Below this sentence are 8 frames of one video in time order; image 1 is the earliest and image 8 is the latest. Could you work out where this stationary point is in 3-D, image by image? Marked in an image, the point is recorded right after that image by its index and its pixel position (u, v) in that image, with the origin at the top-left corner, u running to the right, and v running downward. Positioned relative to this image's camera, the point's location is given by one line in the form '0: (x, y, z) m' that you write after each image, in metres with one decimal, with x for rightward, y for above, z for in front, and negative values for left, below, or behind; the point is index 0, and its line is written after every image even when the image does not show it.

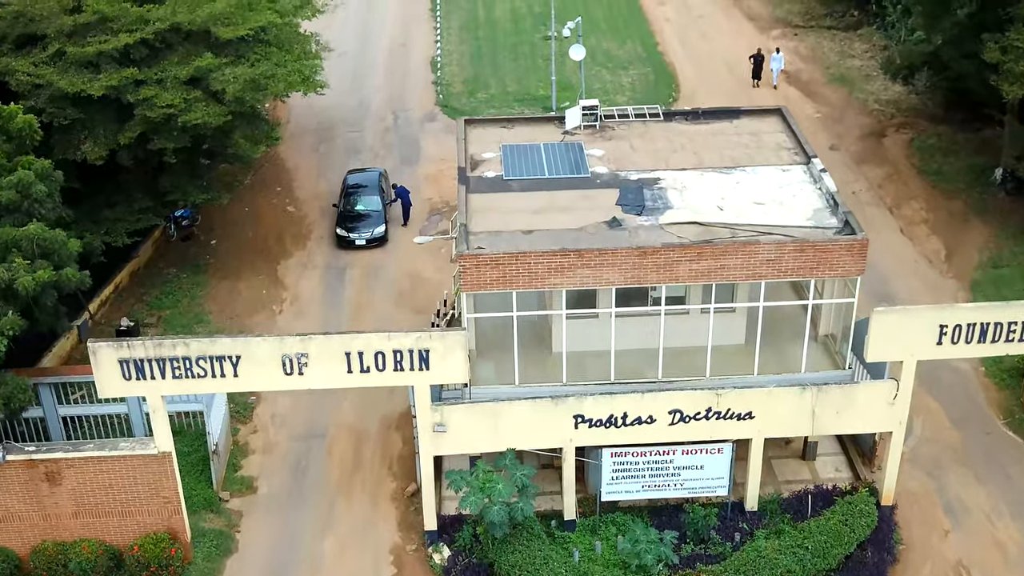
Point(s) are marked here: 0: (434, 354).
0: (-1.0, -0.8, +15.9) m
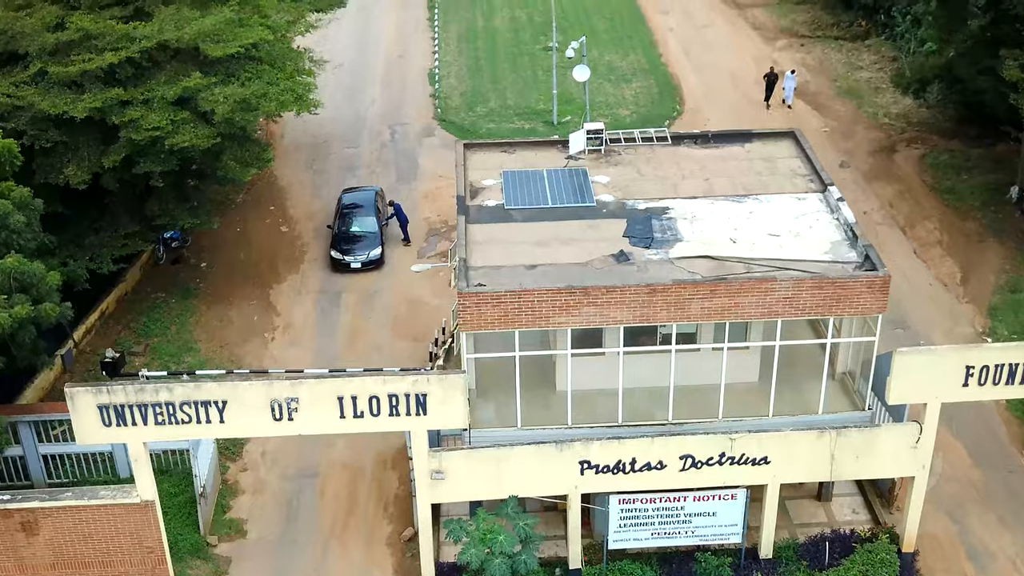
0: (-0.9, -1.3, +15.1) m
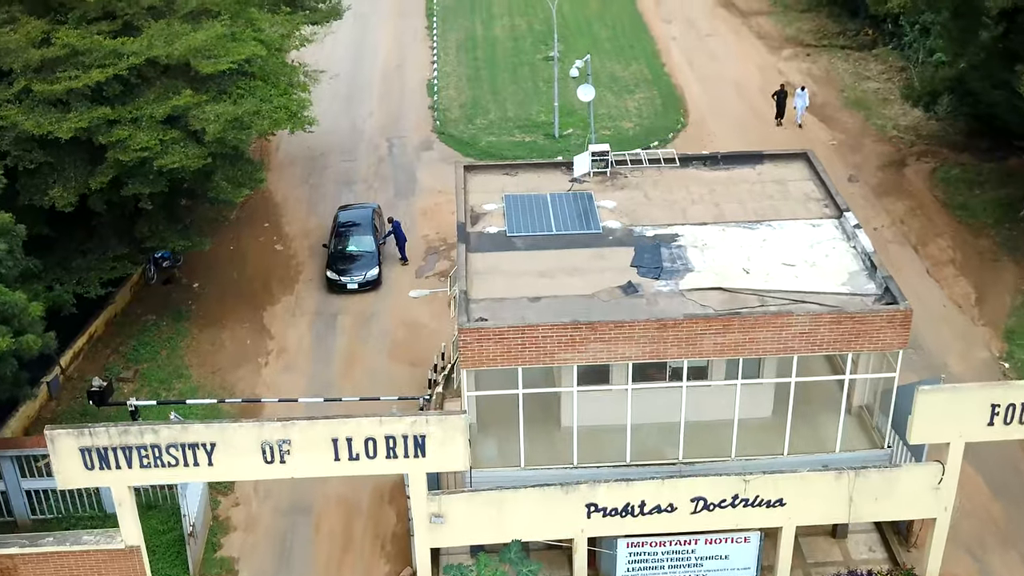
0: (-0.9, -1.7, +14.3) m
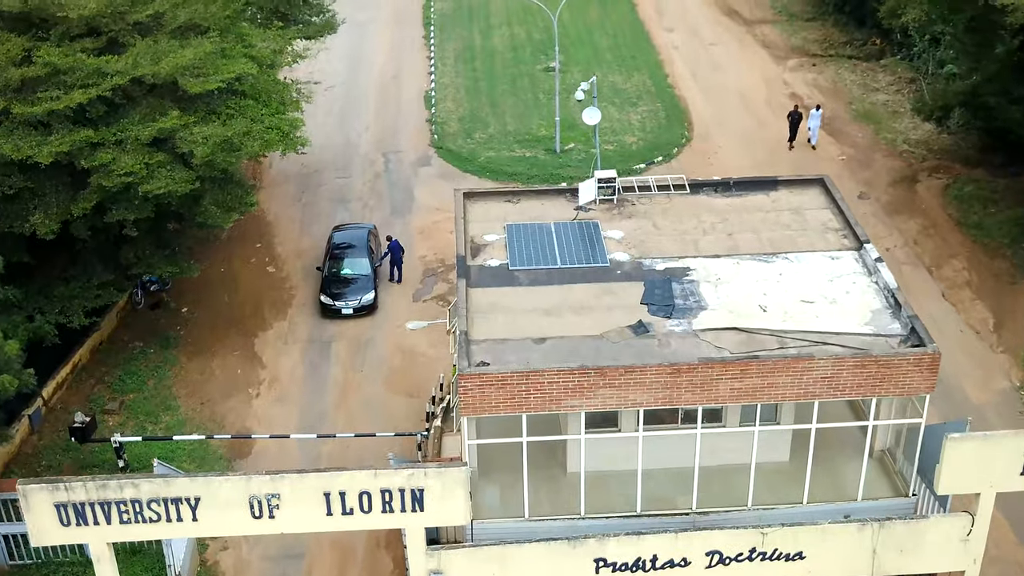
0: (-0.9, -2.2, +13.4) m
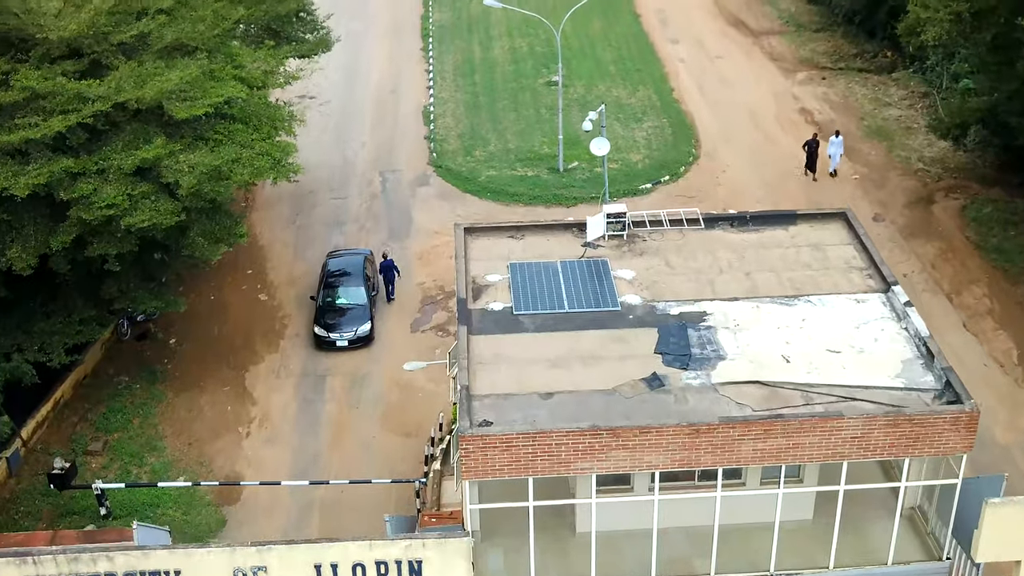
0: (-0.8, -2.7, +12.4) m
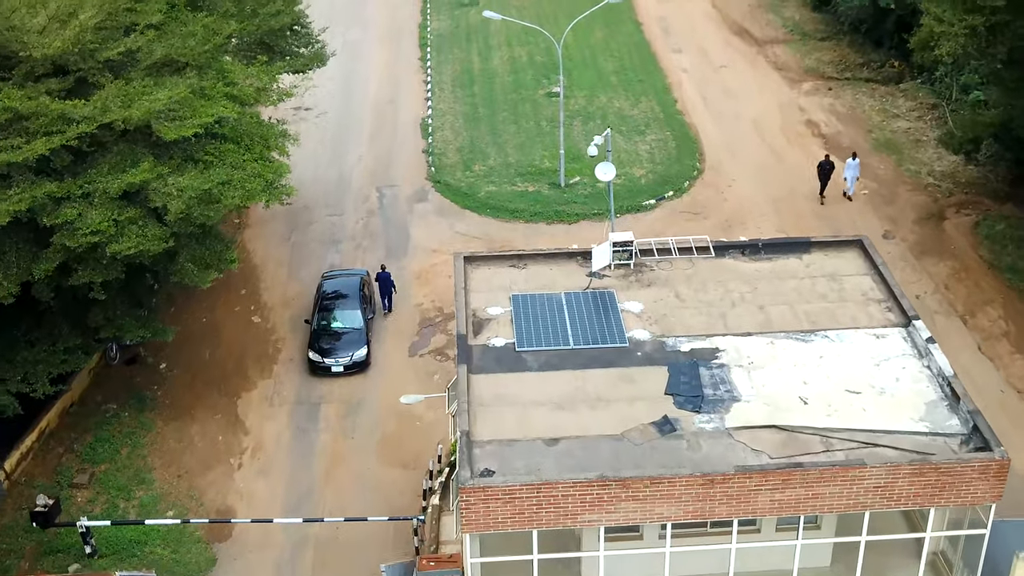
0: (-0.8, -3.1, +11.7) m
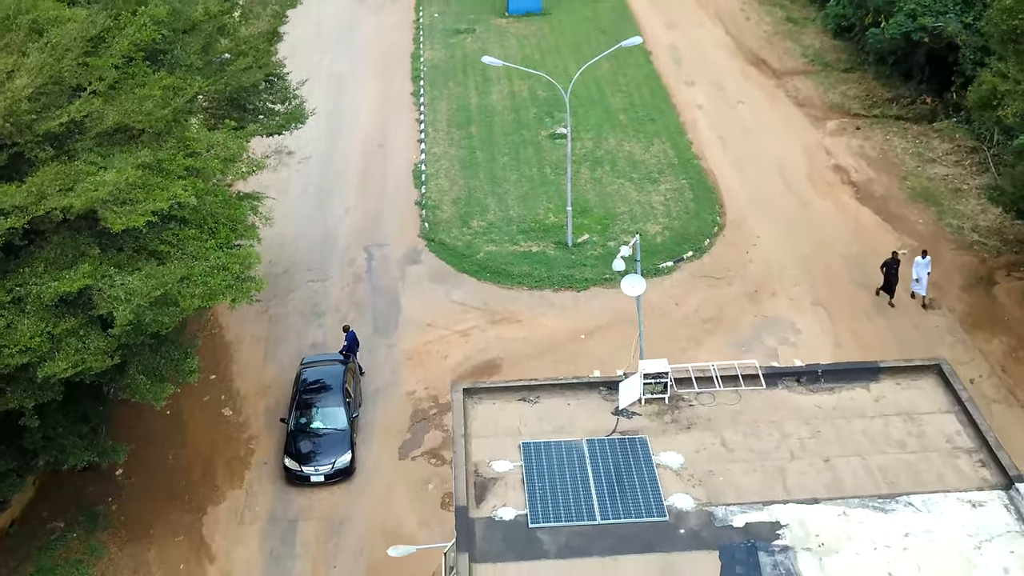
0: (-0.6, -4.6, +9.0) m
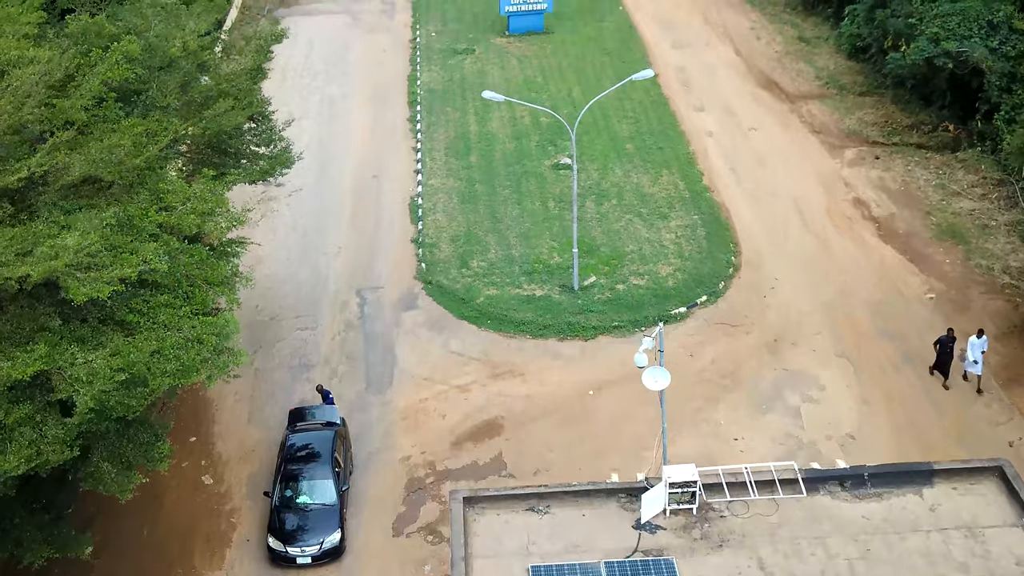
0: (-0.6, -5.4, +7.4) m
